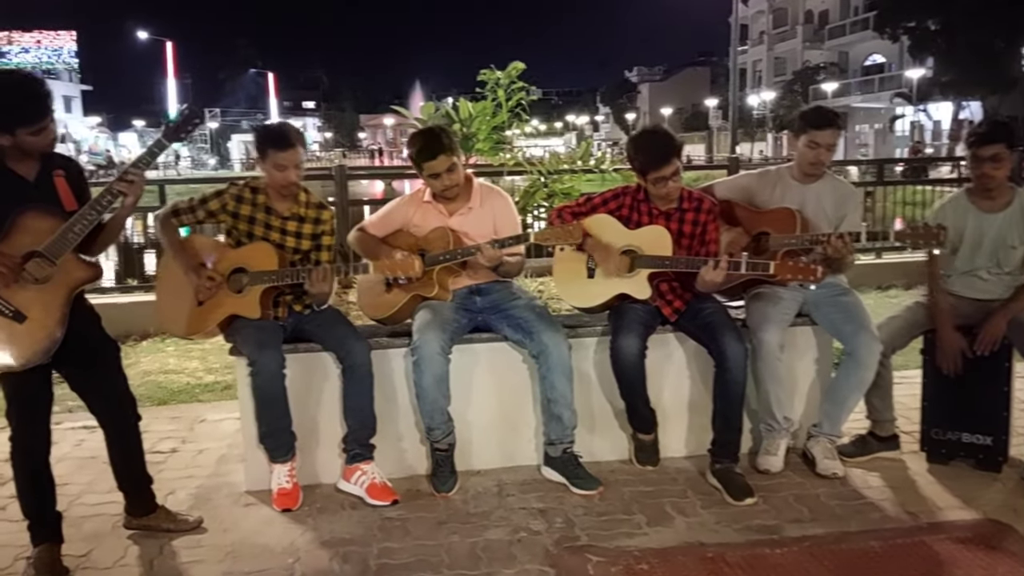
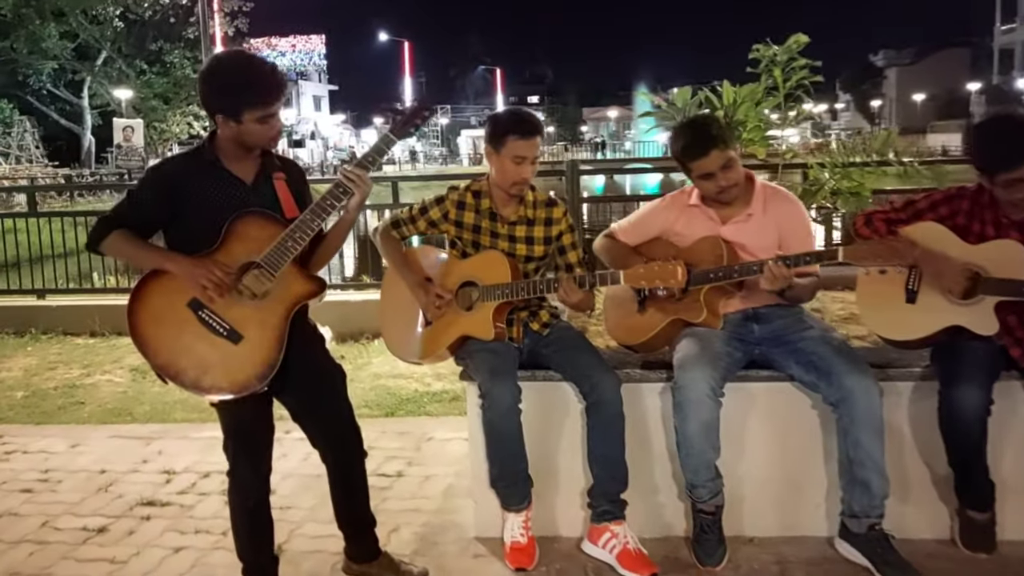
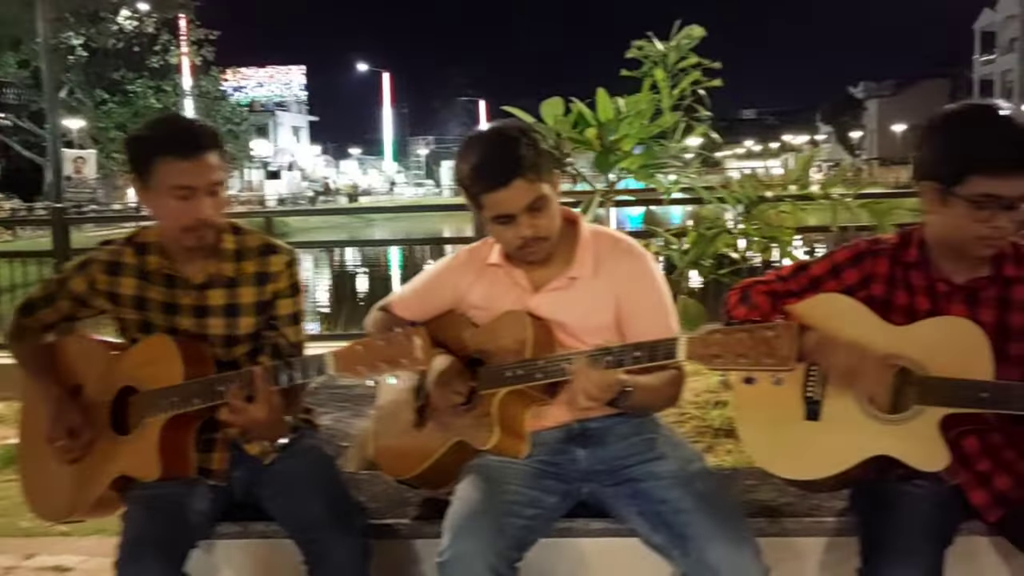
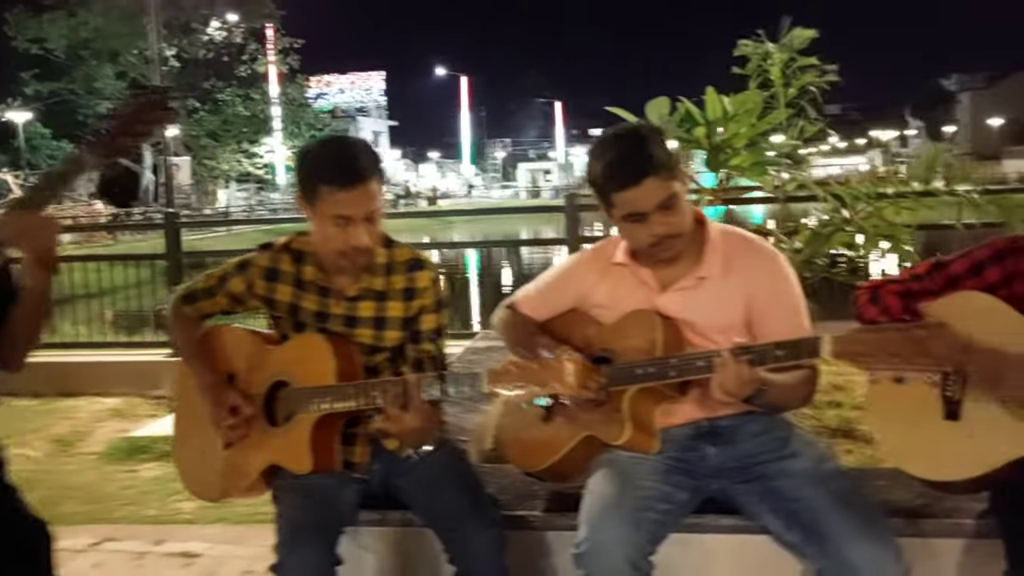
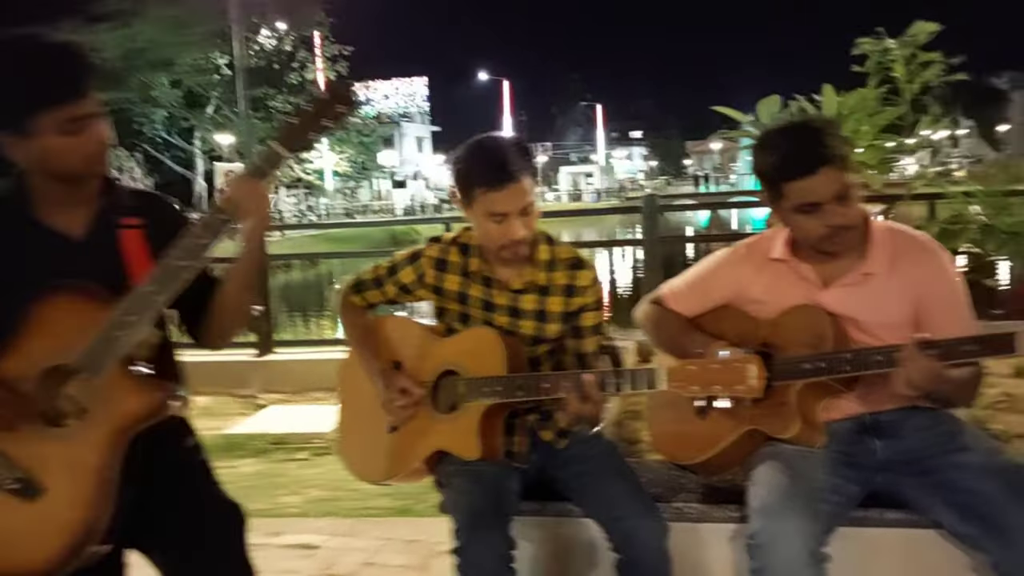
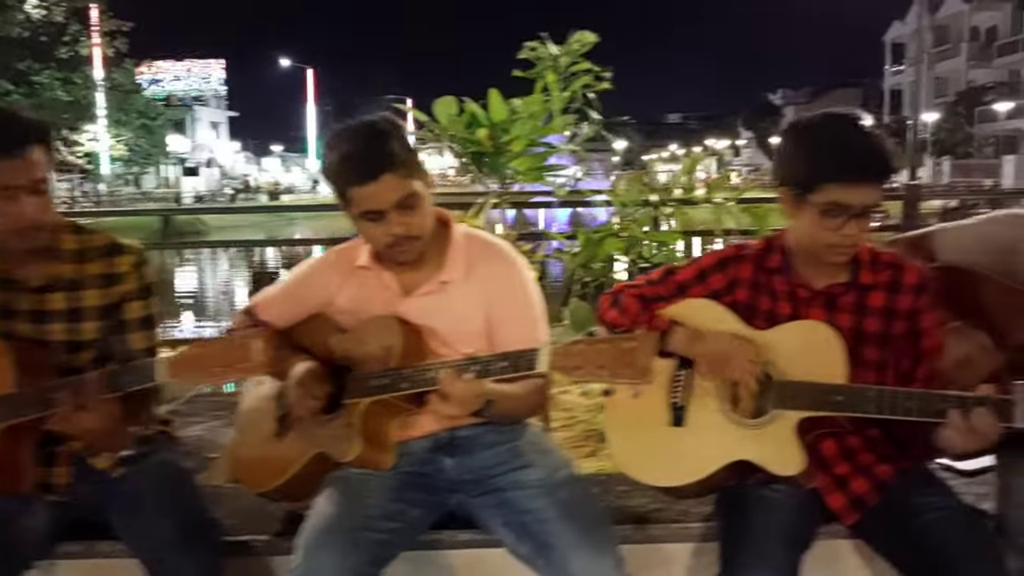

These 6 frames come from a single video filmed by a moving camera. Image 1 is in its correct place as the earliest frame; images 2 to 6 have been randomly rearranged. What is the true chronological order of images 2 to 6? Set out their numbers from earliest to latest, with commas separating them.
2, 5, 4, 3, 6
